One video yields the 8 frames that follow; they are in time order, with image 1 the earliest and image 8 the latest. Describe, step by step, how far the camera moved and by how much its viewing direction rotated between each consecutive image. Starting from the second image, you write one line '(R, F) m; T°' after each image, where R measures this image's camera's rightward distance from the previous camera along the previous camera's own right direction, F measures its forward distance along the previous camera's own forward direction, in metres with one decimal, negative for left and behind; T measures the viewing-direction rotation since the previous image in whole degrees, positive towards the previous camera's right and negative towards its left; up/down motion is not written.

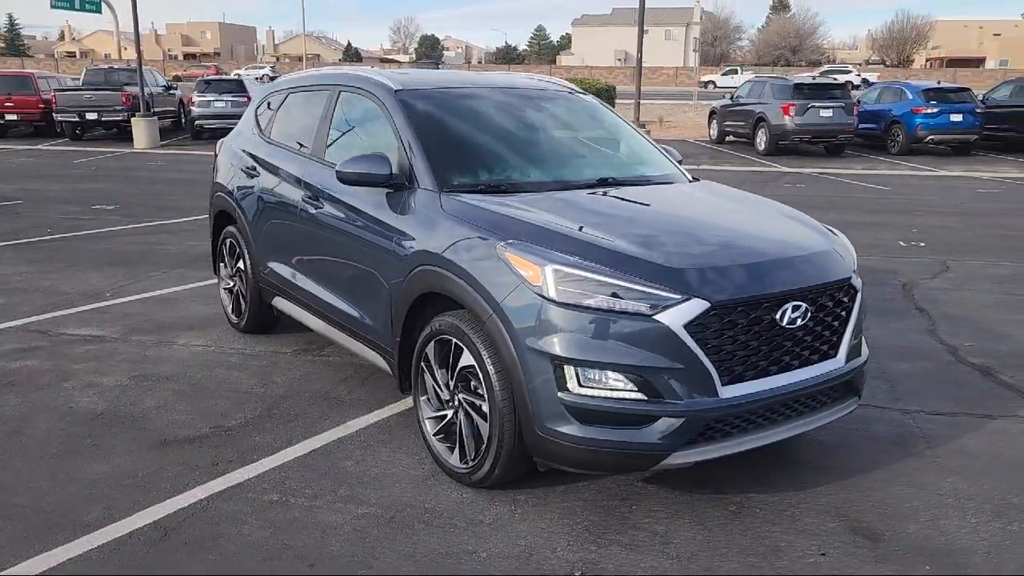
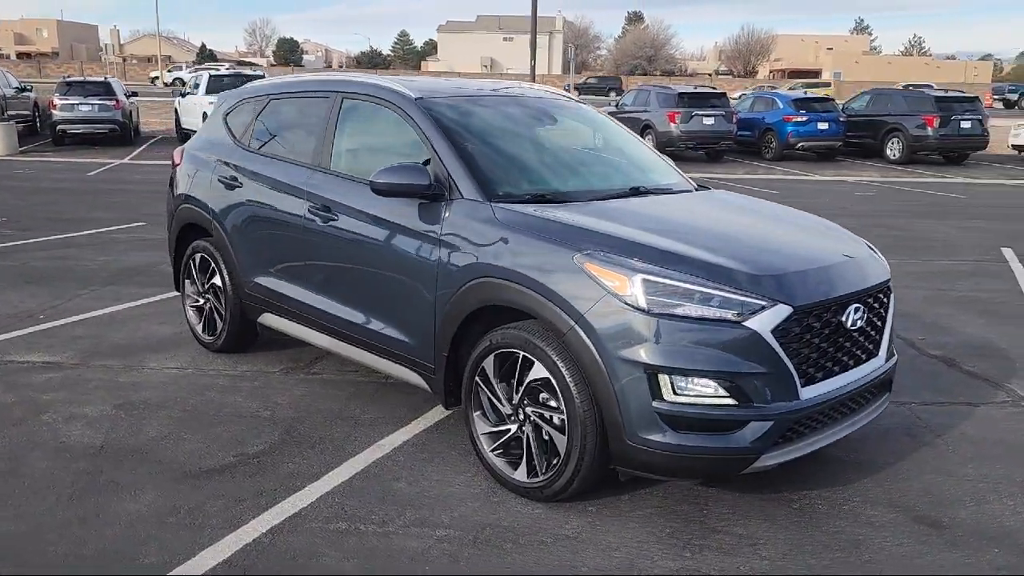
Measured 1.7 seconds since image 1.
(-0.9, +0.1) m; +9°
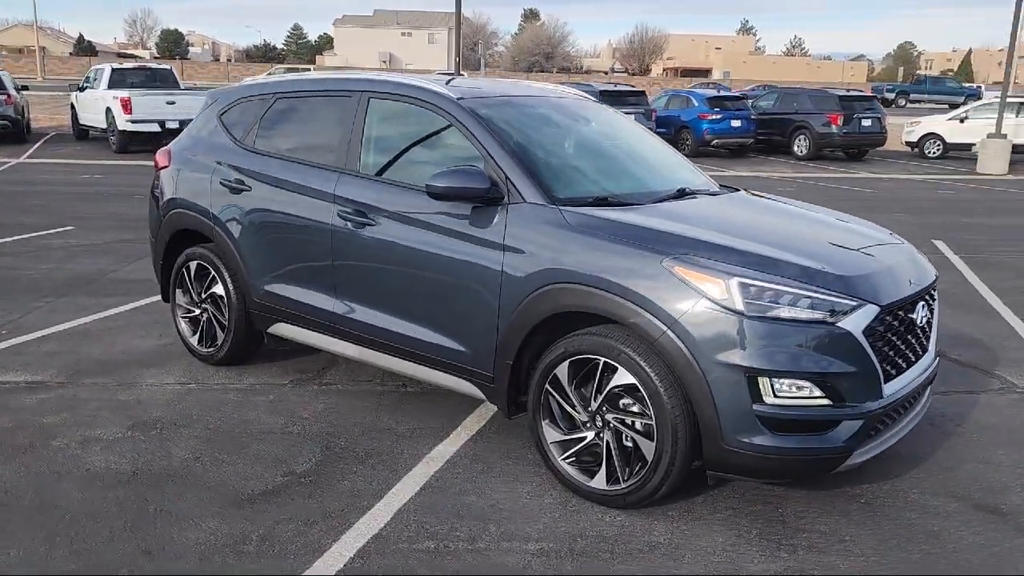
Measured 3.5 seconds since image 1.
(-0.8, +0.1) m; +7°
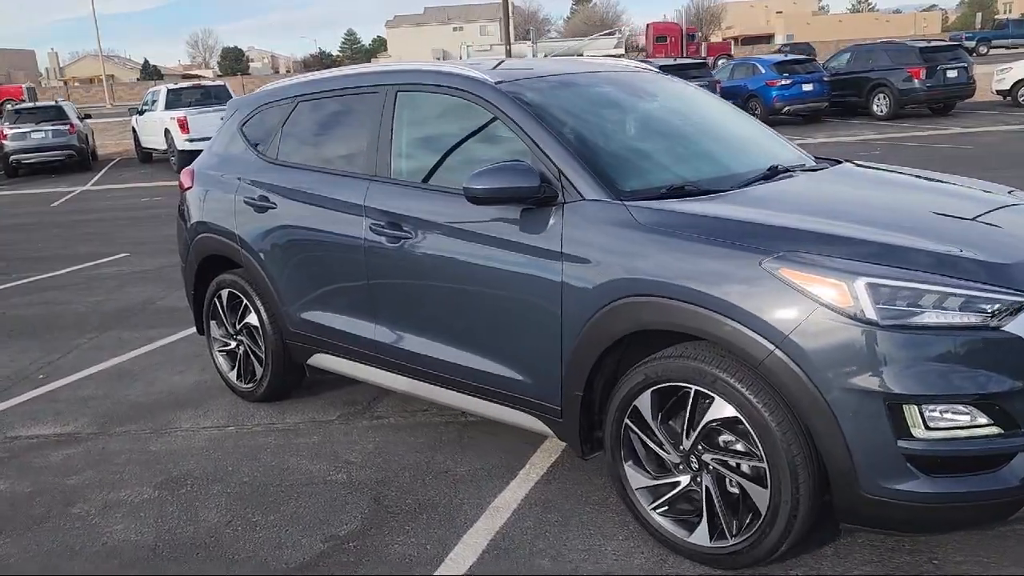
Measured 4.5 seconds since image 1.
(0.0, +0.7) m; -5°
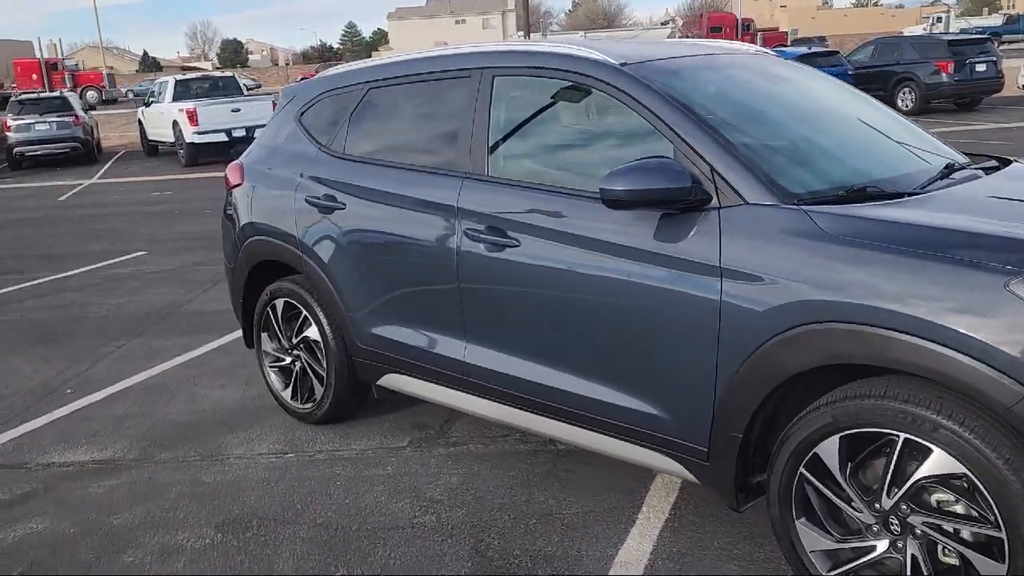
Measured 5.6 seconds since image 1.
(-0.5, +0.5) m; 0°
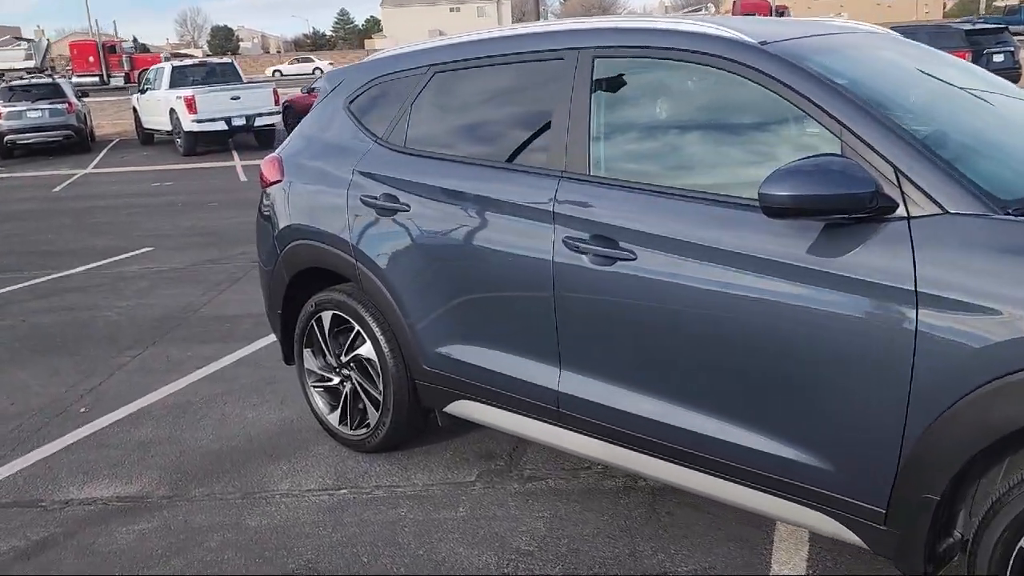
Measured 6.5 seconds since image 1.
(-0.4, +0.5) m; +1°
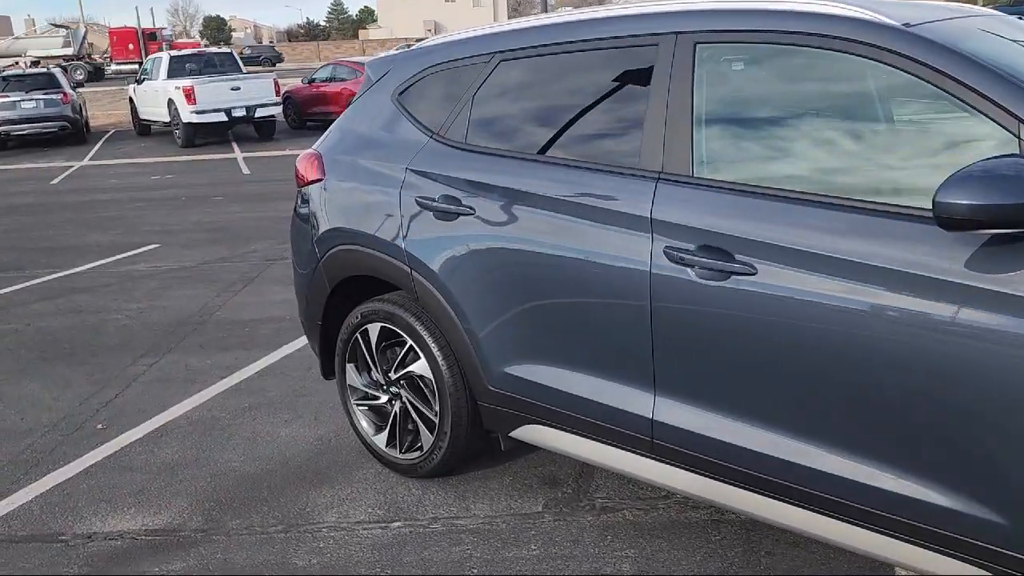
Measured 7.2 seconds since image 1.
(-0.3, +0.4) m; 0°
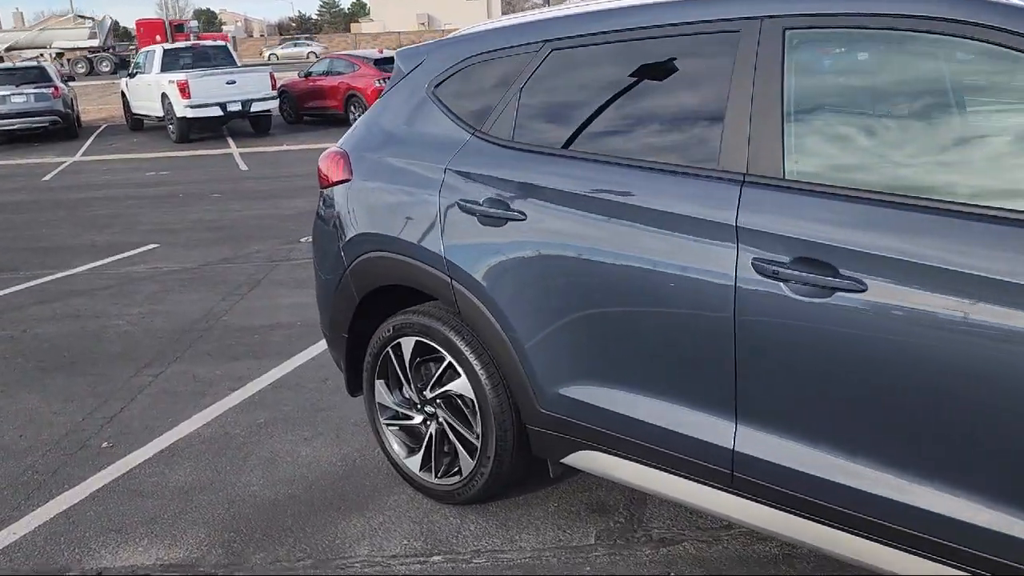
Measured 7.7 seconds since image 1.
(-0.2, +0.3) m; +1°
